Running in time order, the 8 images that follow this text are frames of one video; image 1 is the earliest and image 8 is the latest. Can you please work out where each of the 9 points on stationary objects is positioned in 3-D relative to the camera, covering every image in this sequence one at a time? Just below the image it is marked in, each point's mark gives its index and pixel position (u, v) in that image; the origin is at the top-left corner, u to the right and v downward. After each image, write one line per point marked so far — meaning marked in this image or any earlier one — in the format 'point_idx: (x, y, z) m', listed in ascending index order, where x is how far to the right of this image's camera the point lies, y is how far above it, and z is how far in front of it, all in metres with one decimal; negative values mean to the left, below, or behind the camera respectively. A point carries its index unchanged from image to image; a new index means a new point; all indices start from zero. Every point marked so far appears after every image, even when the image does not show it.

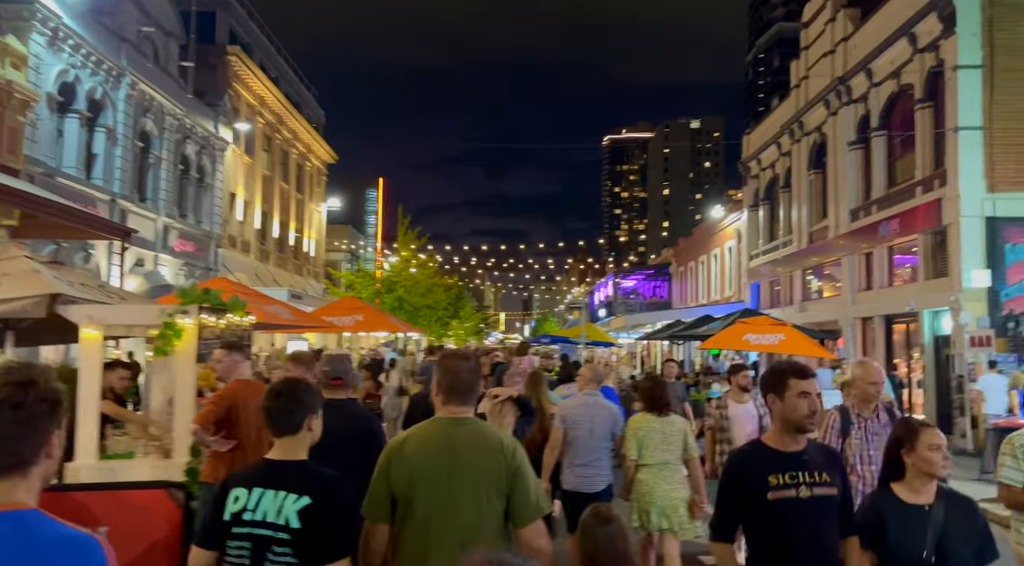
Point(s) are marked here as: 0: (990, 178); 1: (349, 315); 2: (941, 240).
0: (+9.7, +2.1, +17.9) m
1: (-2.4, -0.5, +12.7) m
2: (+9.4, +0.9, +19.2) m
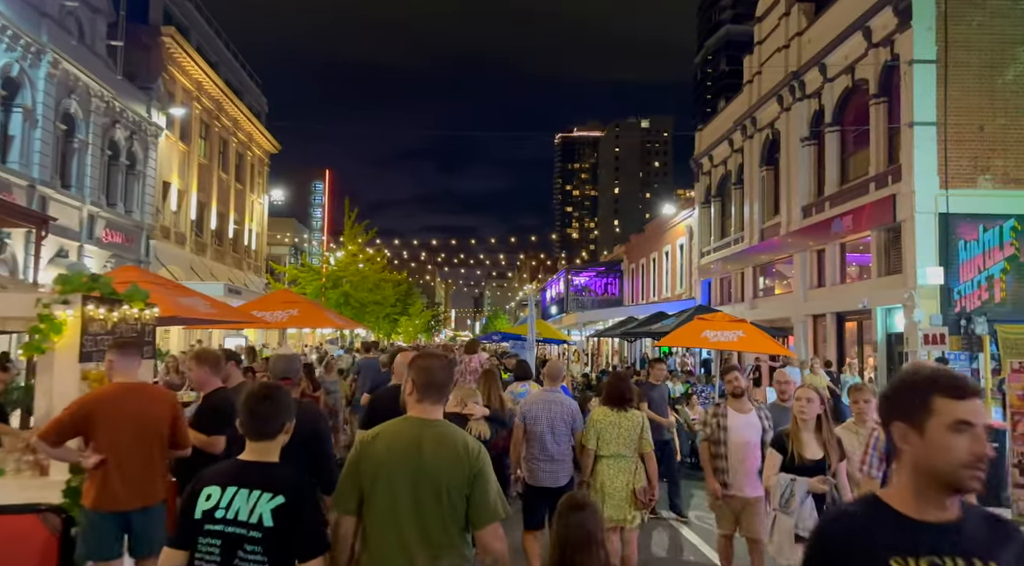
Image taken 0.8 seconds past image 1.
0: (+8.7, +2.2, +17.7) m
1: (-3.1, -0.4, +11.8) m
2: (+8.3, +1.0, +18.9) m
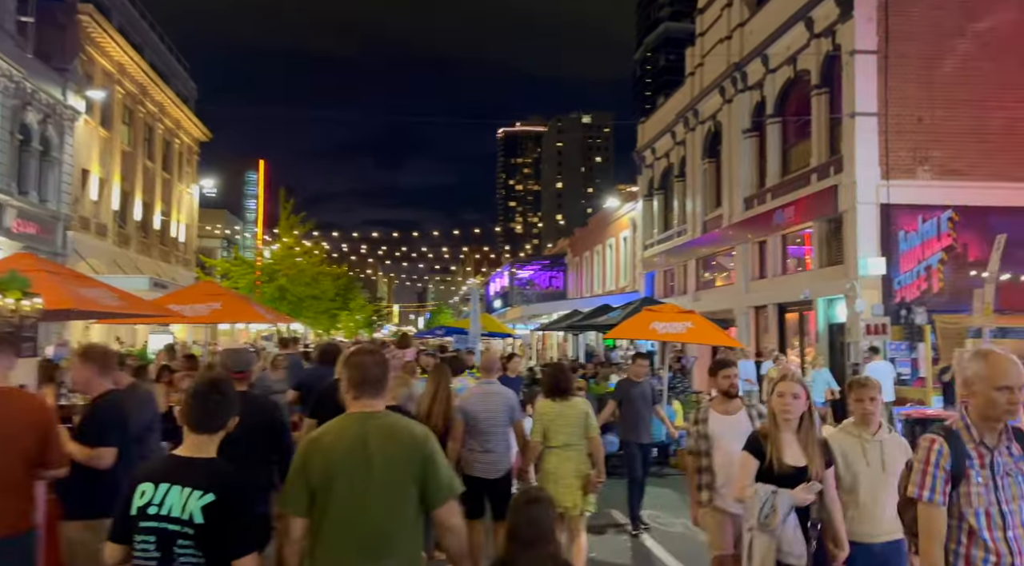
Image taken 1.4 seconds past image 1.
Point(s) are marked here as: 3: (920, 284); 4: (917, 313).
0: (+7.5, +2.3, +17.6) m
1: (-3.9, -0.2, +11.0) m
2: (+7.0, +1.2, +18.9) m
3: (+8.1, 0.0, +17.3) m
4: (+7.9, -0.6, +17.1) m
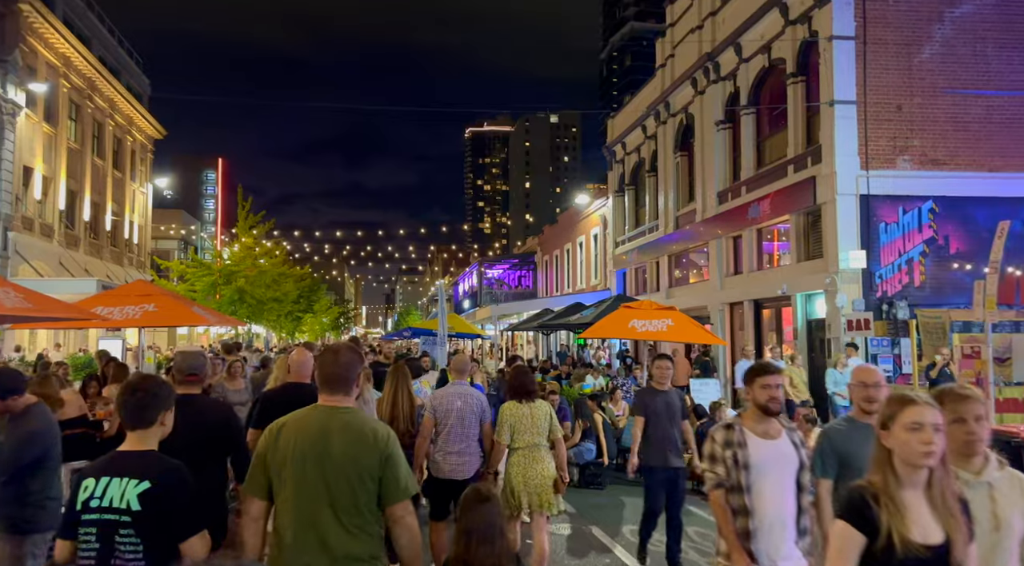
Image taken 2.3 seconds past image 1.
0: (+6.8, +2.5, +16.9) m
1: (-4.3, -0.2, +9.9) m
2: (+6.3, +1.3, +18.2) m
3: (+7.4, +0.1, +16.7) m
4: (+7.3, -0.5, +16.4) m
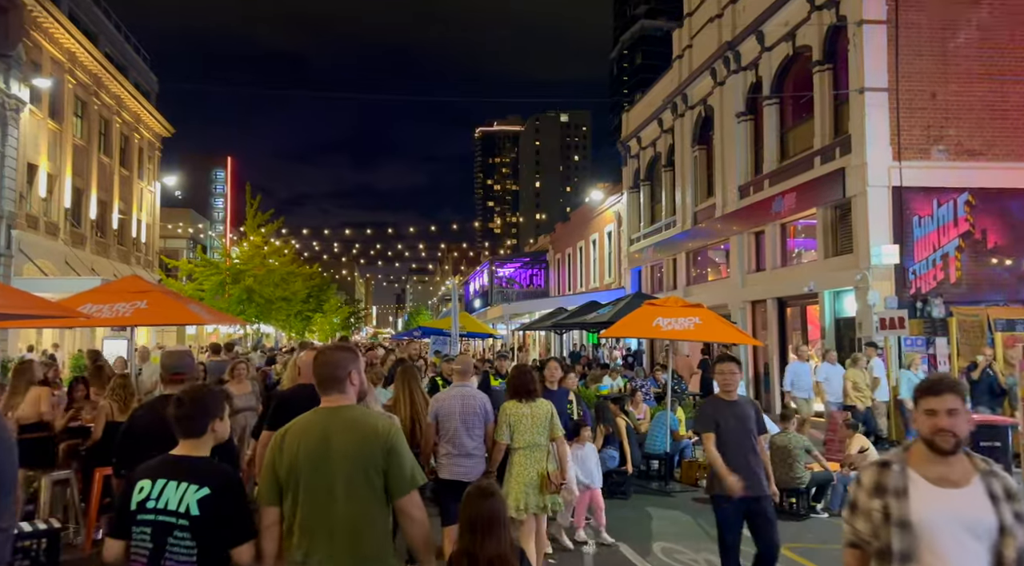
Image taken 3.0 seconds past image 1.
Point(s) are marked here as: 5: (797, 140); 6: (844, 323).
0: (+7.1, +2.5, +16.2) m
1: (-4.1, -0.2, +9.3) m
2: (+6.6, +1.4, +17.4) m
3: (+7.7, +0.2, +15.9) m
4: (+7.6, -0.4, +15.6) m
5: (+6.4, +3.2, +19.5) m
6: (+6.6, -0.8, +17.3) m
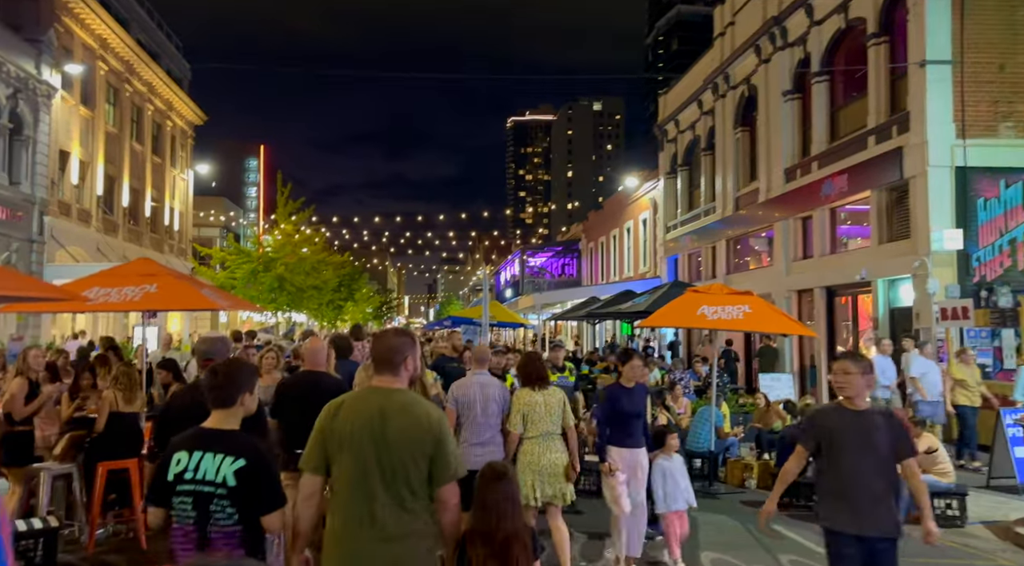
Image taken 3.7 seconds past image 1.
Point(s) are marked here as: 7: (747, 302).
0: (+7.7, +2.7, +15.1) m
1: (-3.7, 0.0, +8.7) m
2: (+7.2, +1.6, +16.4) m
3: (+8.3, +0.4, +14.8) m
4: (+8.2, -0.2, +14.6) m
5: (+7.1, +3.4, +18.4) m
6: (+7.2, -0.6, +16.3) m
7: (+2.8, -0.2, +10.5) m
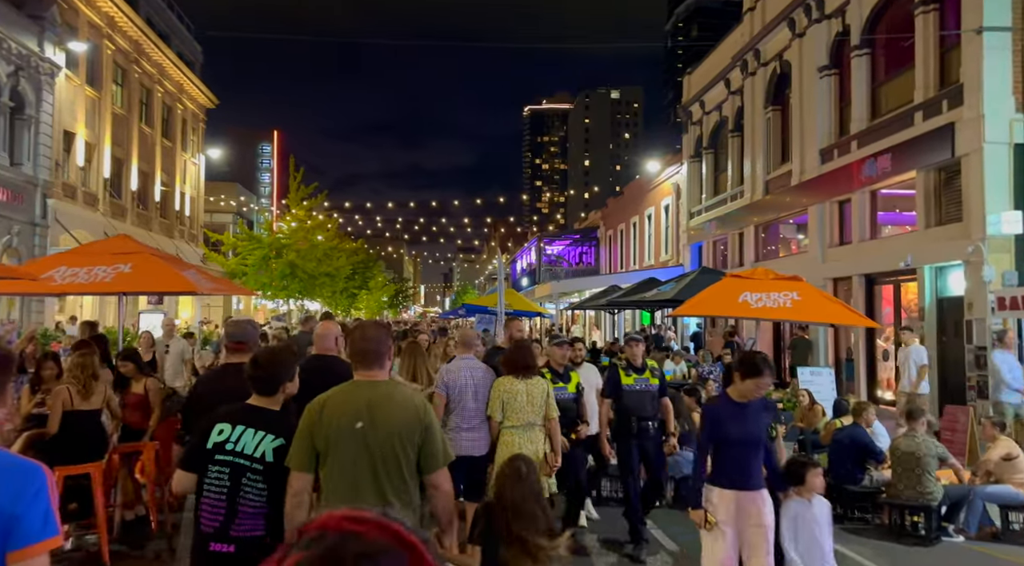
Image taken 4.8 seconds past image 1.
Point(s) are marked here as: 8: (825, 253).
0: (+8.0, +3.0, +13.9) m
1: (-3.6, +0.2, +7.7) m
2: (+7.6, +1.8, +15.2) m
3: (+8.6, +0.6, +13.6) m
4: (+8.5, 0.0, +13.4) m
5: (+7.5, +3.7, +17.2) m
6: (+7.5, -0.3, +15.1) m
7: (+3.0, -0.1, +9.4) m
8: (+7.1, +0.7, +19.8) m
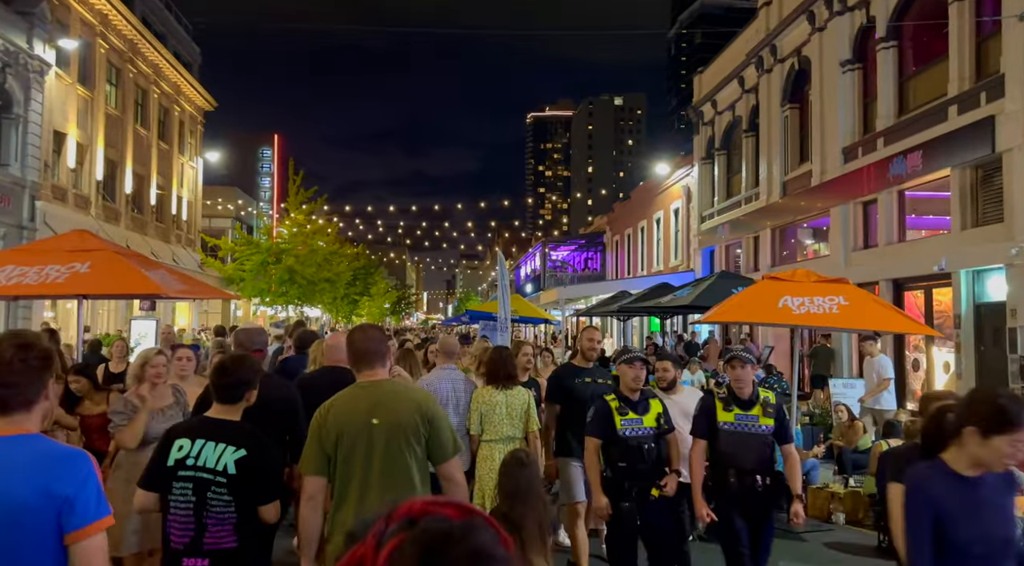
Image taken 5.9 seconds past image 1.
0: (+8.1, +2.9, +12.9) m
1: (-3.5, +0.2, +6.7) m
2: (+7.7, +1.7, +14.2) m
3: (+8.7, +0.5, +12.6) m
4: (+8.6, -0.1, +12.4) m
5: (+7.6, +3.6, +16.2) m
6: (+7.7, -0.4, +14.1) m
7: (+3.1, -0.1, +8.4) m
8: (+7.2, +0.6, +18.8) m
